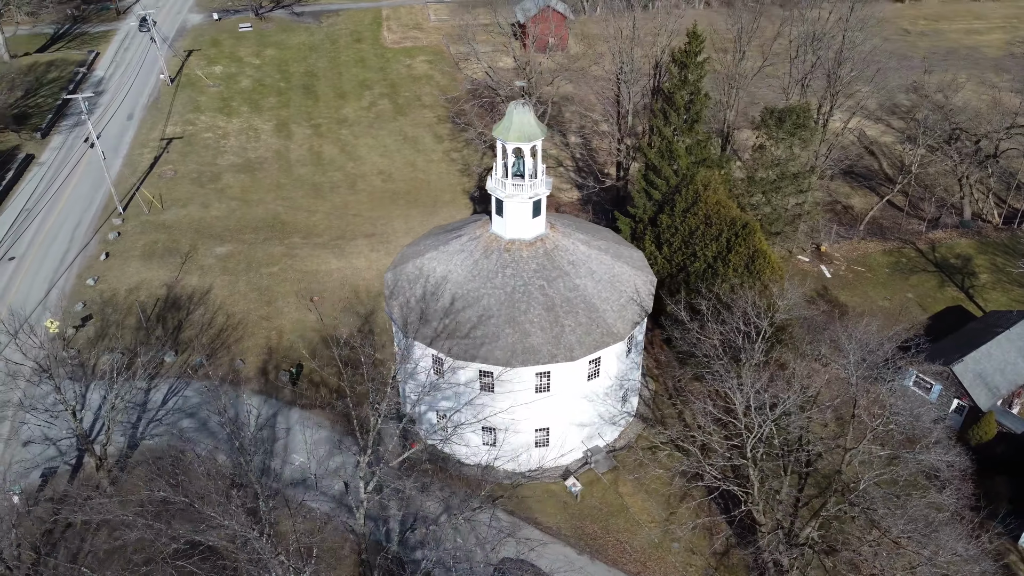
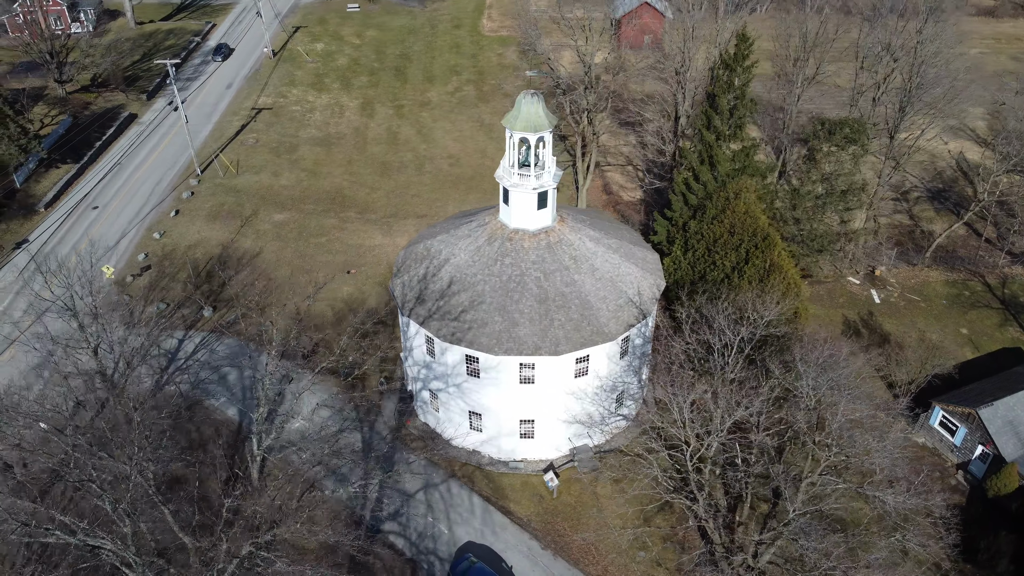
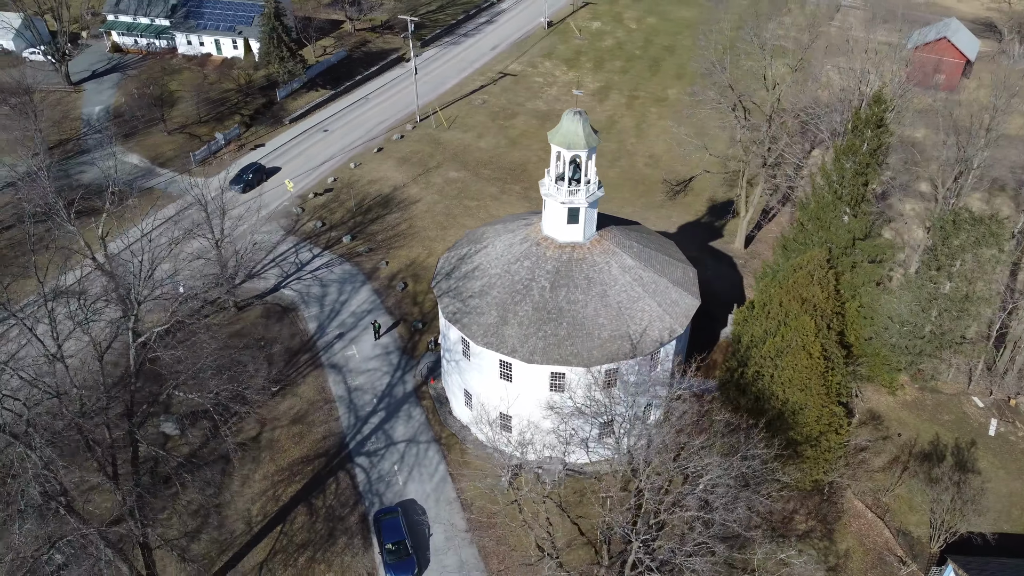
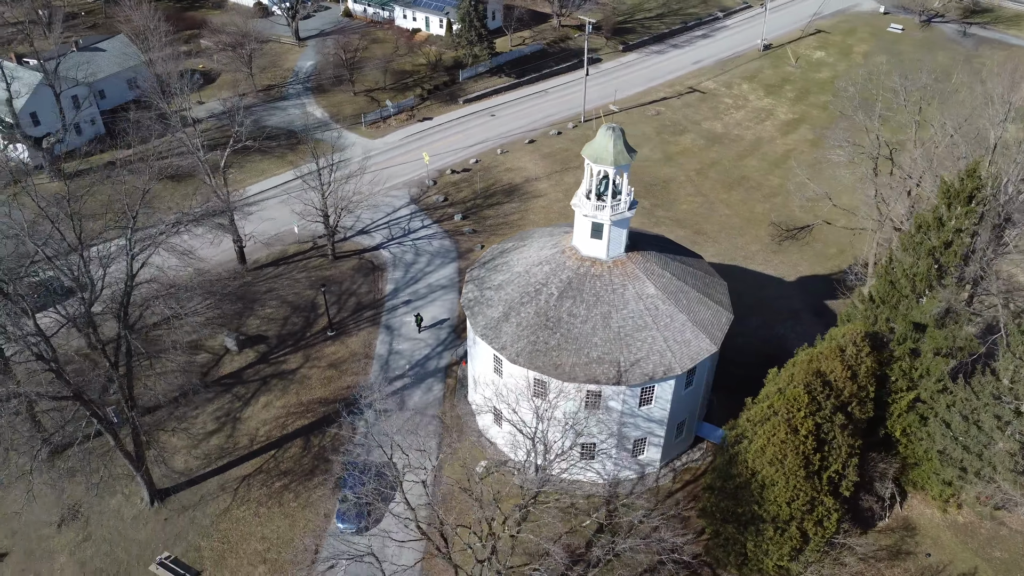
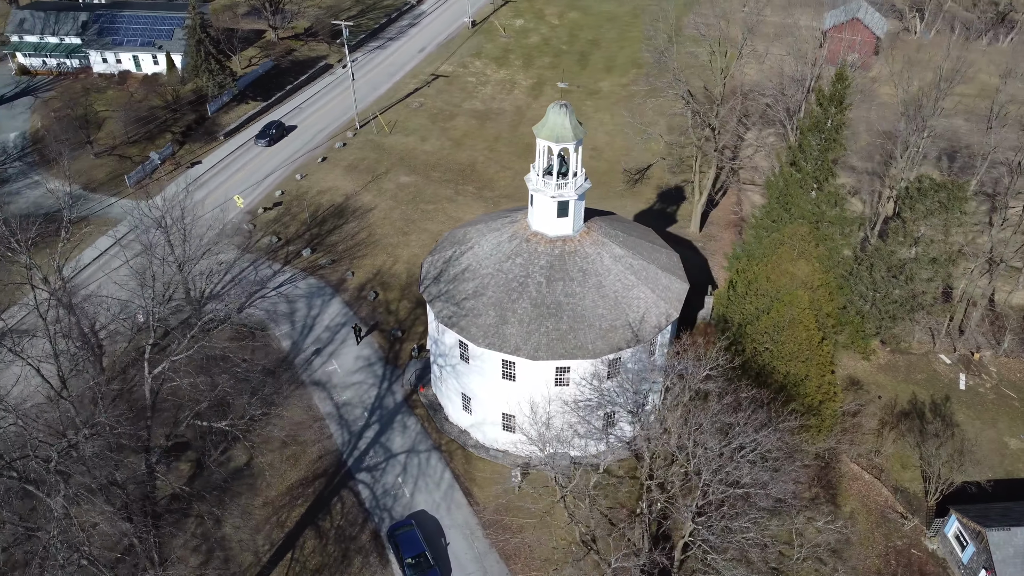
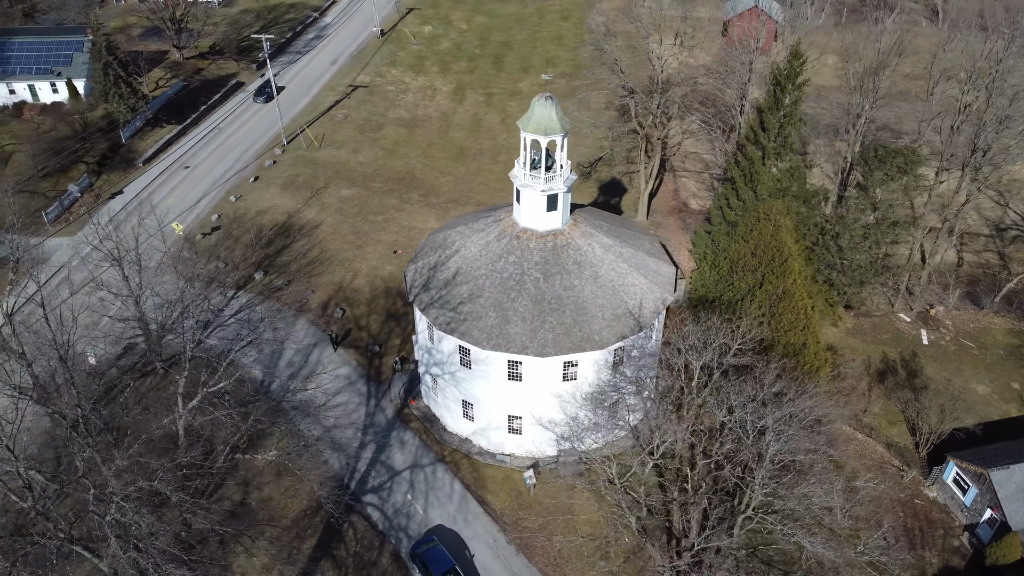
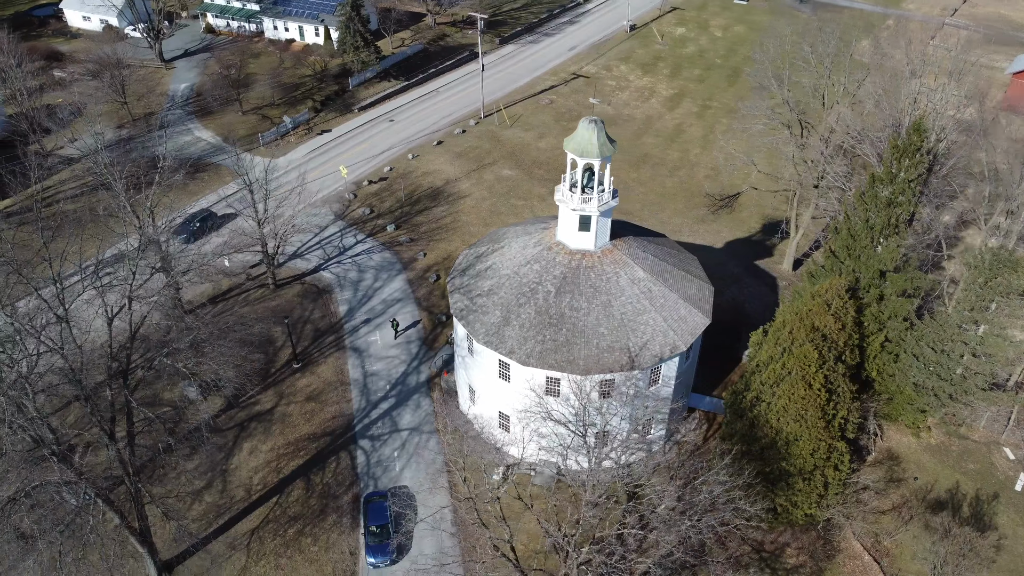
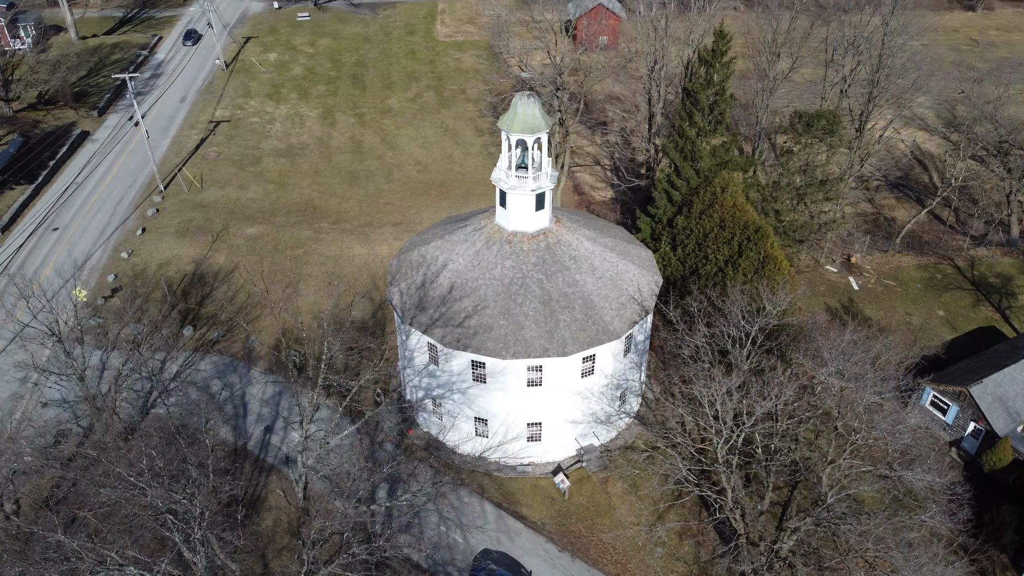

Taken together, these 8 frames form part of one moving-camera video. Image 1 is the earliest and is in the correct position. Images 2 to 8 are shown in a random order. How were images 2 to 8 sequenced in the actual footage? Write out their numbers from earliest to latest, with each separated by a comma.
8, 2, 6, 5, 3, 7, 4
